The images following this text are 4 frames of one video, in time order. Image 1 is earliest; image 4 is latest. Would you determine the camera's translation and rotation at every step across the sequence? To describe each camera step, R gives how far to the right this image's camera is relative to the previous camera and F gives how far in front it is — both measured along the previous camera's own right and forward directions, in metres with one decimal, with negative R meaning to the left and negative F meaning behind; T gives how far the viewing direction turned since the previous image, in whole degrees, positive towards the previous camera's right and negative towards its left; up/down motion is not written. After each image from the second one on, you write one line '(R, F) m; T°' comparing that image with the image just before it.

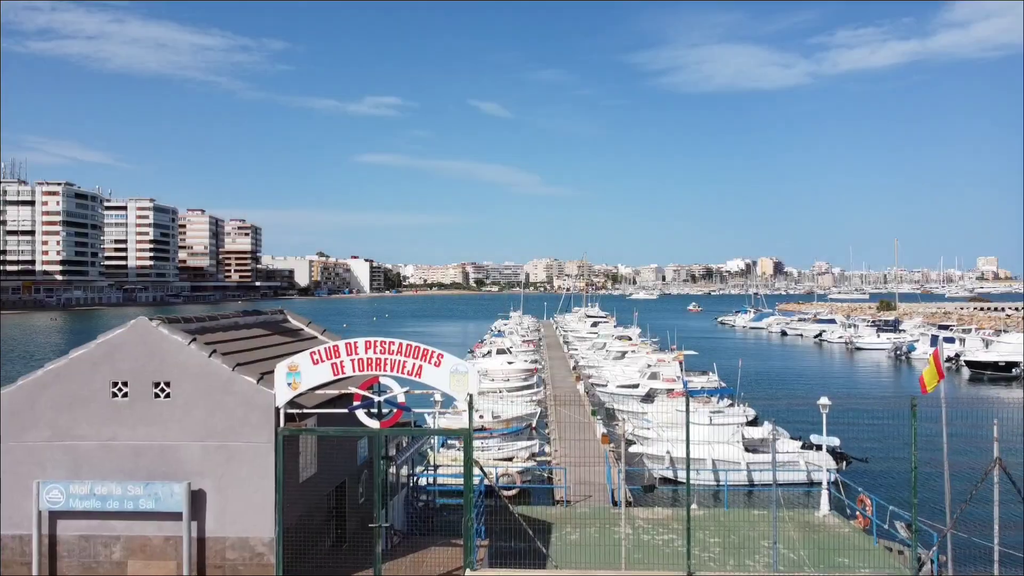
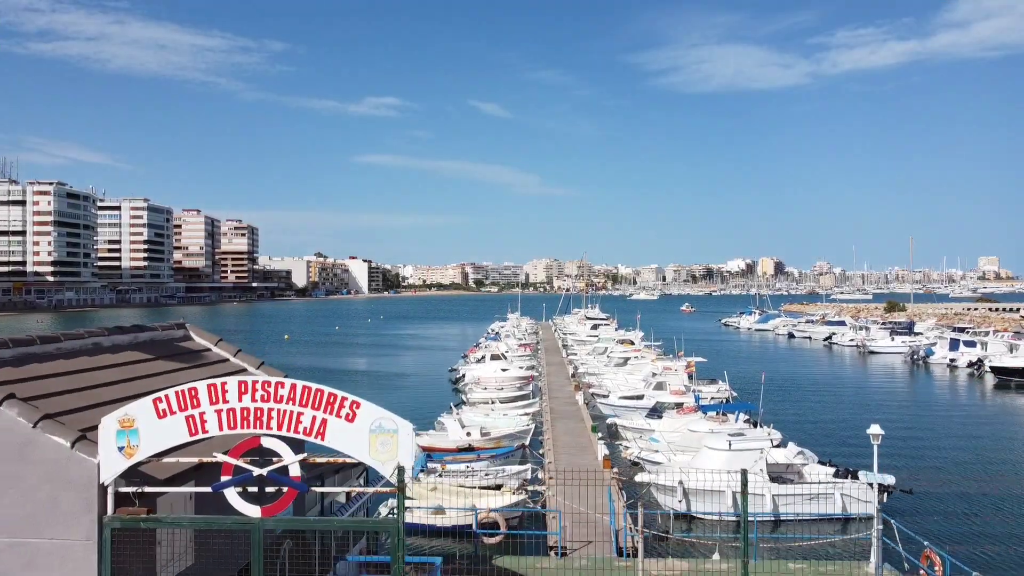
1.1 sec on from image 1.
(+0.3, +2.5) m; 0°
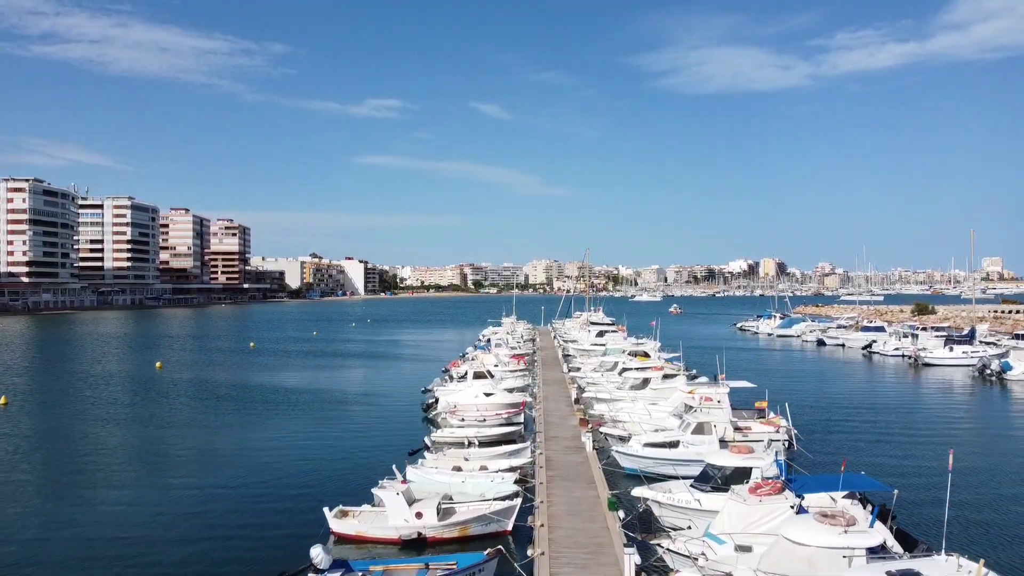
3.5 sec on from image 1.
(+0.5, +7.6) m; 0°
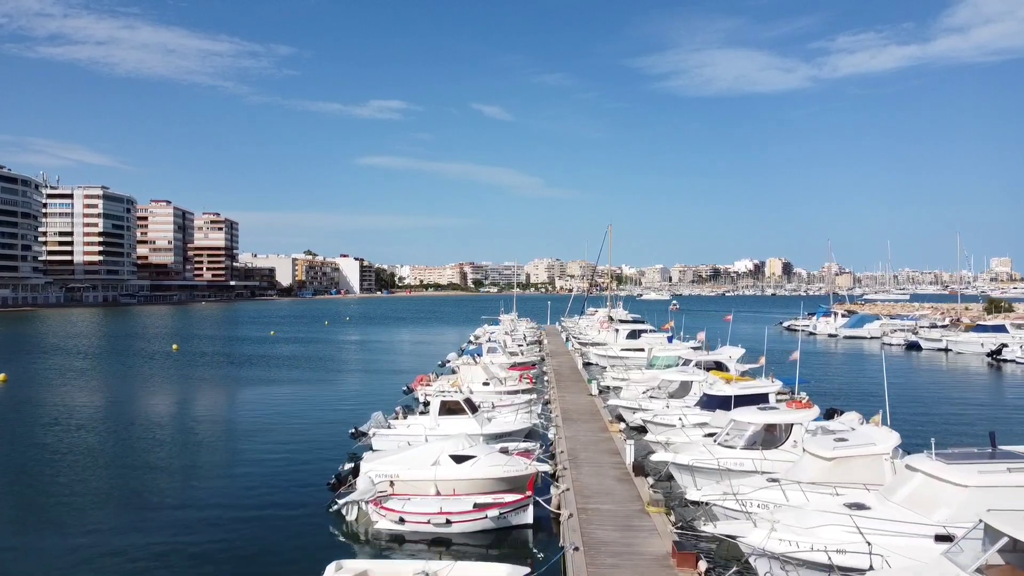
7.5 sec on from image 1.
(+0.1, +13.7) m; 0°
